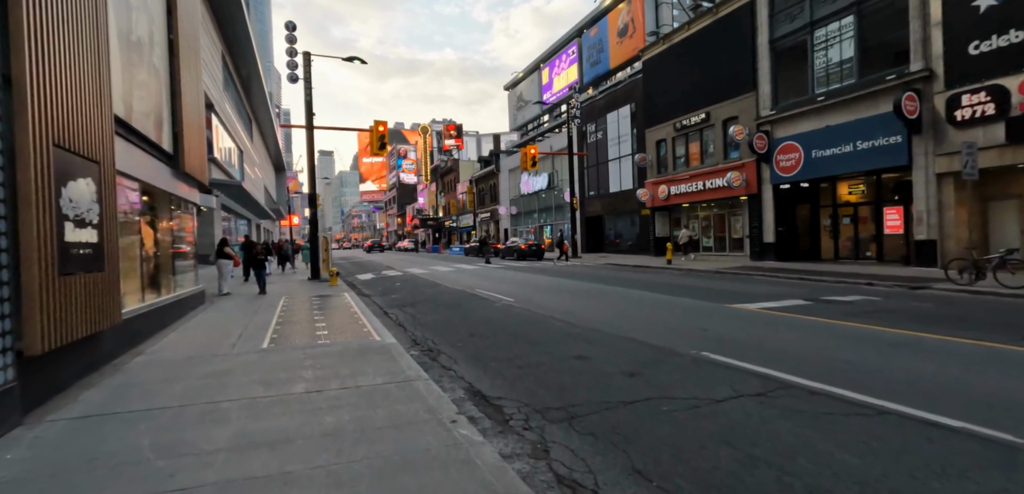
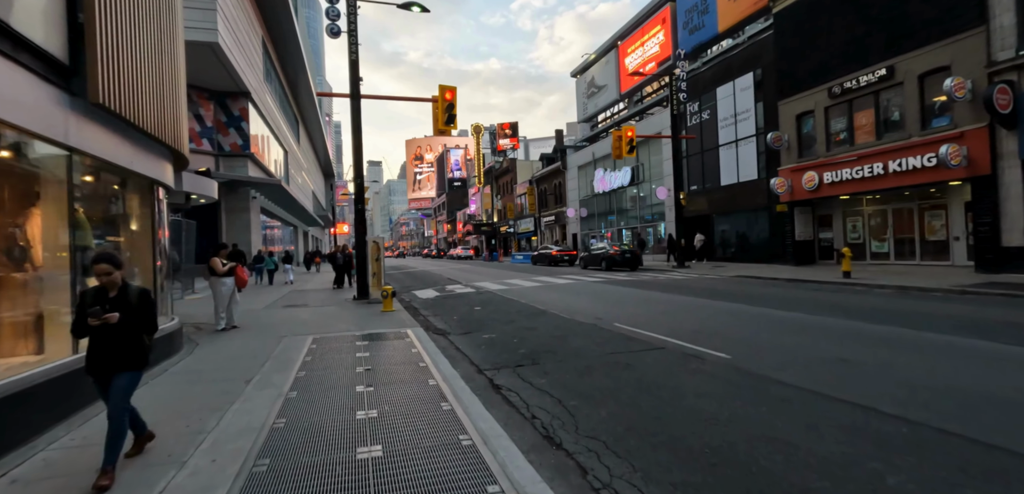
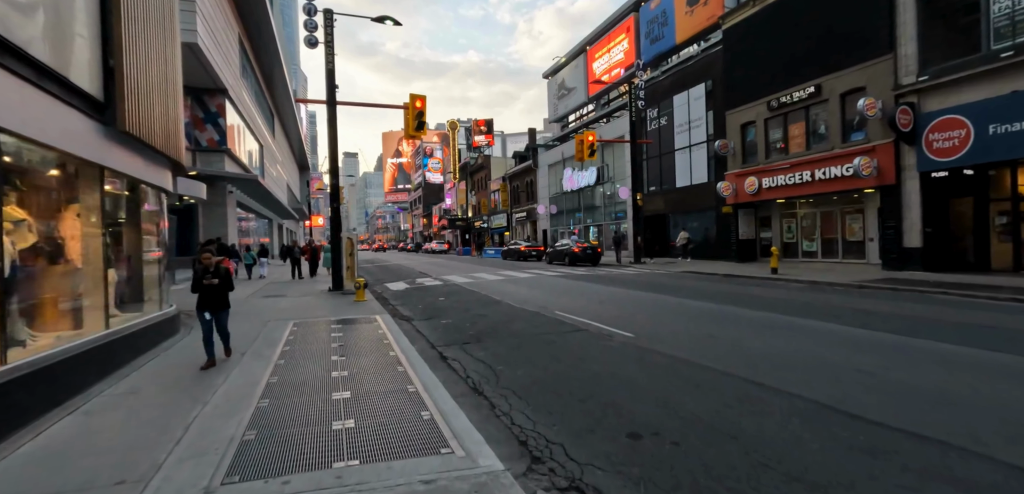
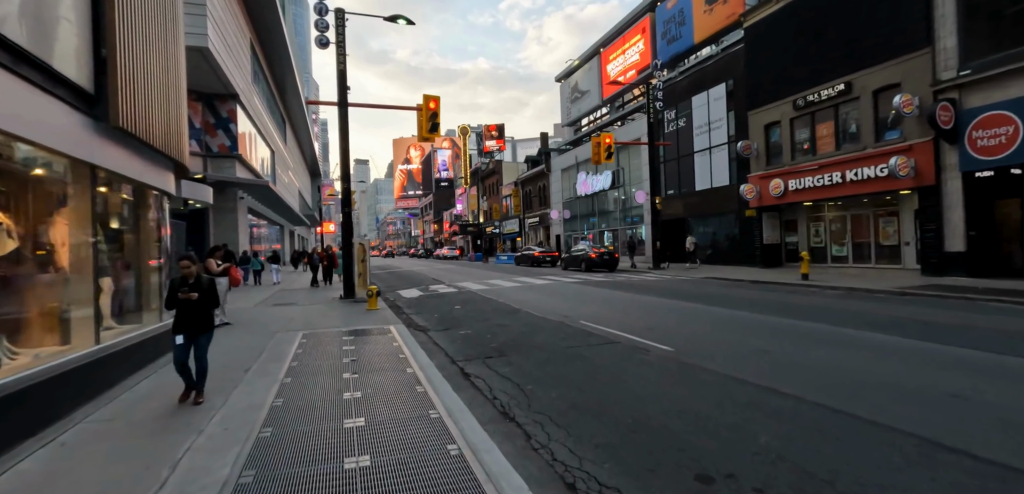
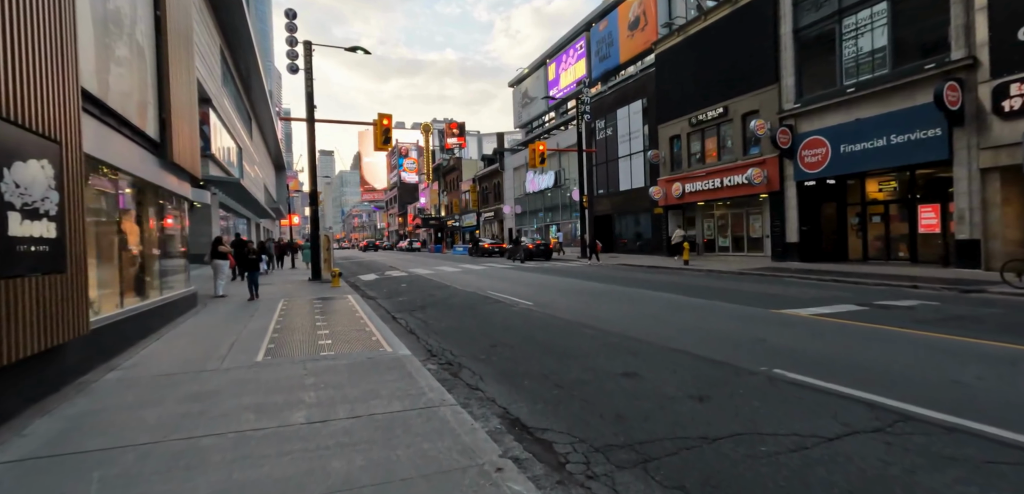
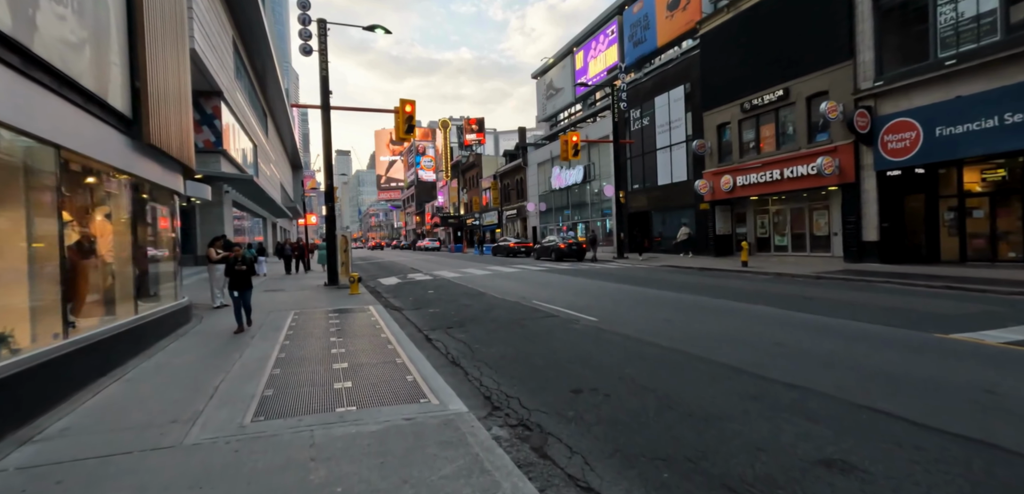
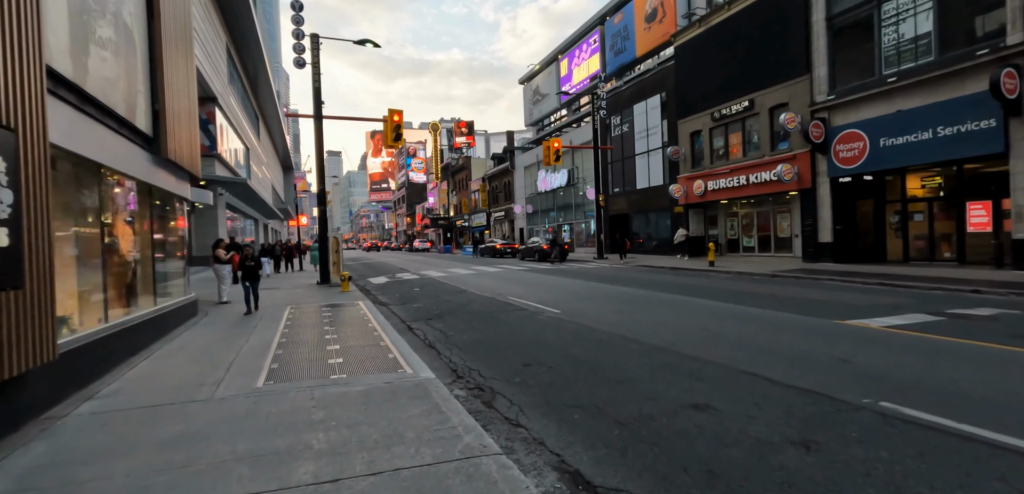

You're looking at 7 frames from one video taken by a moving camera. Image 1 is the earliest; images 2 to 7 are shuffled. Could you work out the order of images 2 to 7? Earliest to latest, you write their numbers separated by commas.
5, 7, 6, 3, 4, 2
